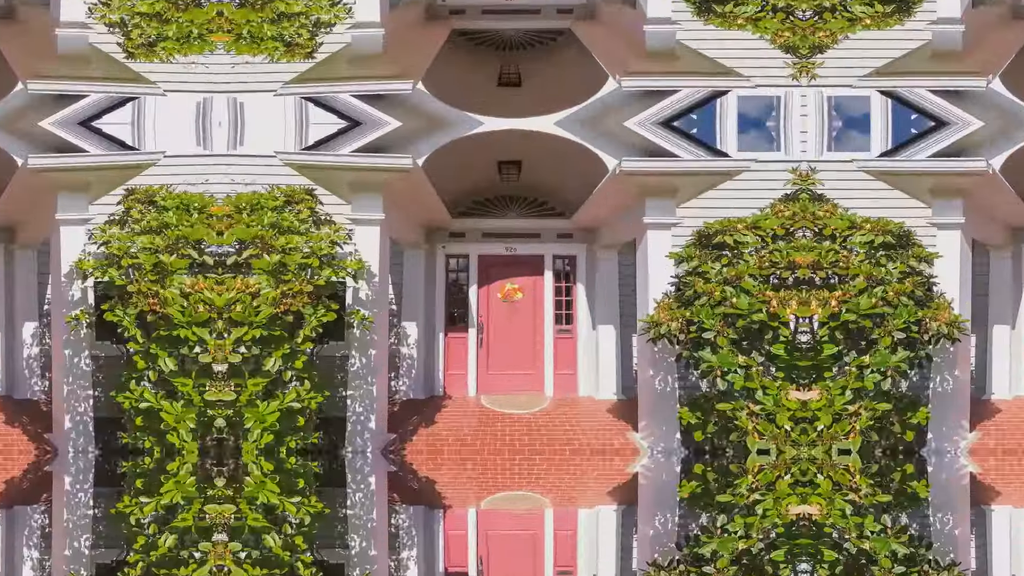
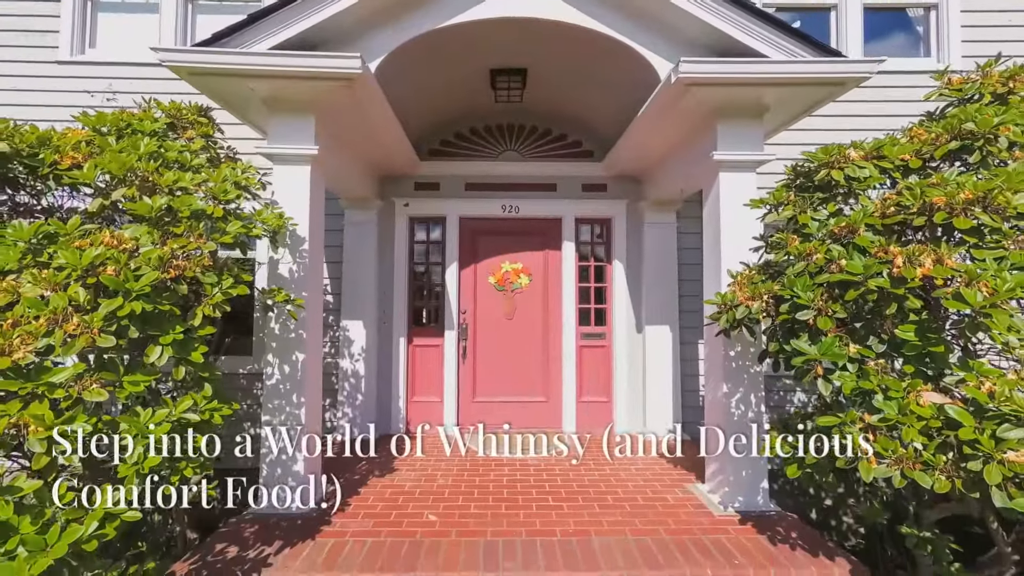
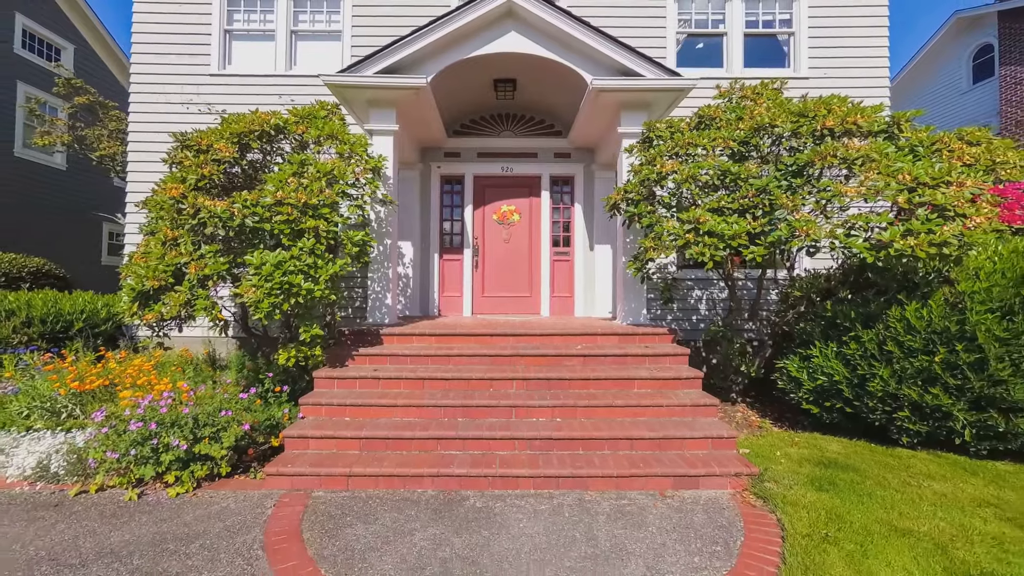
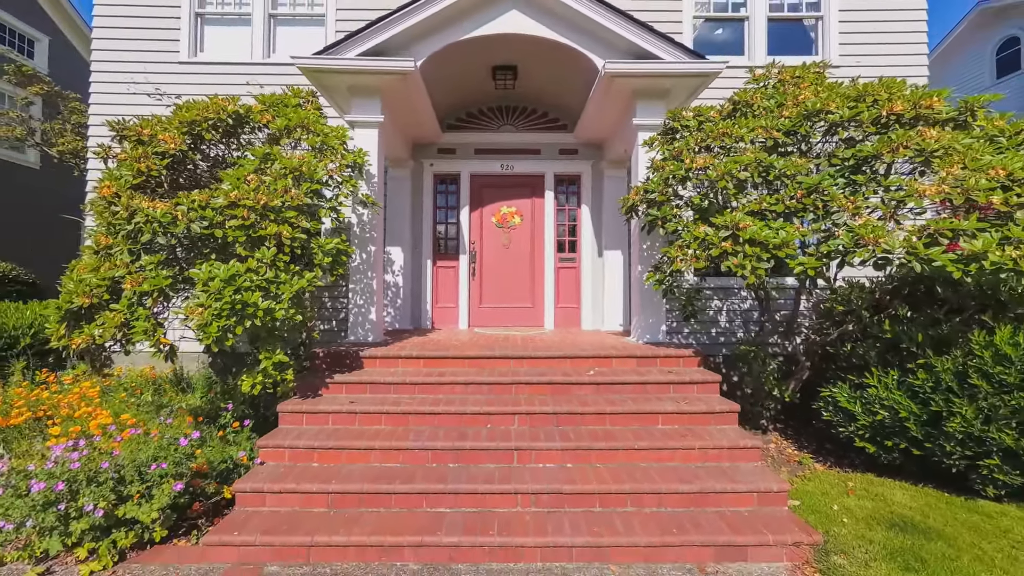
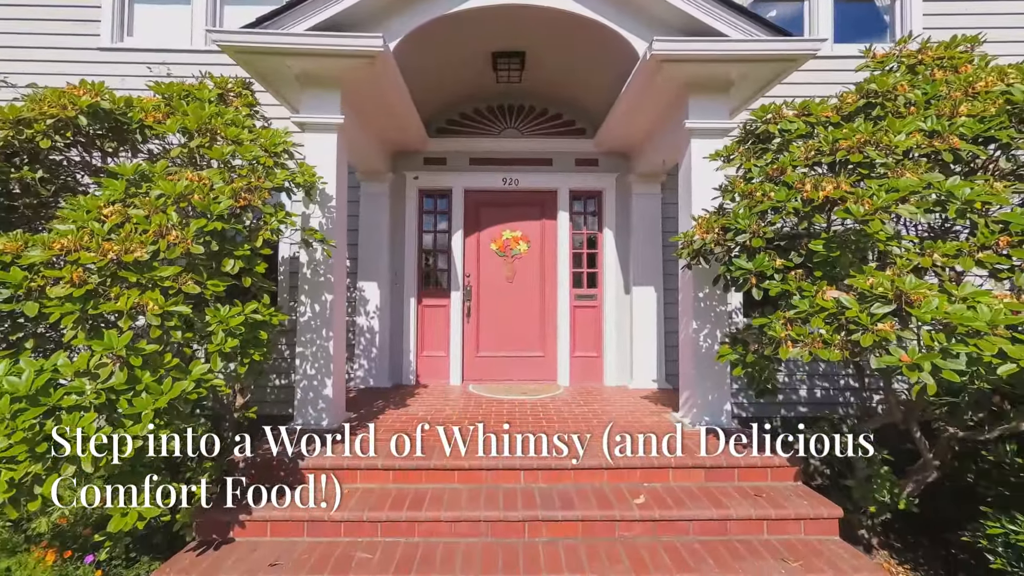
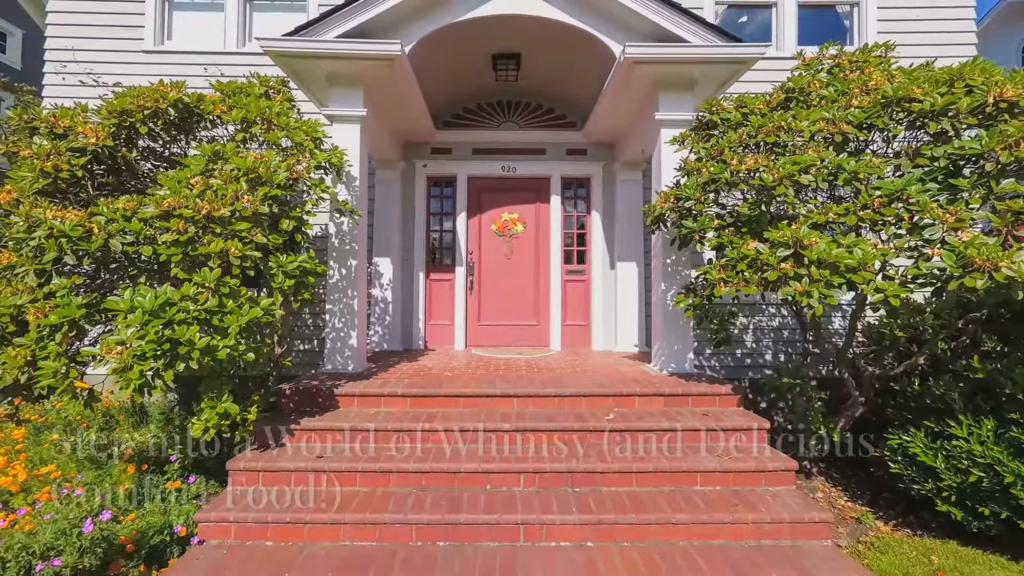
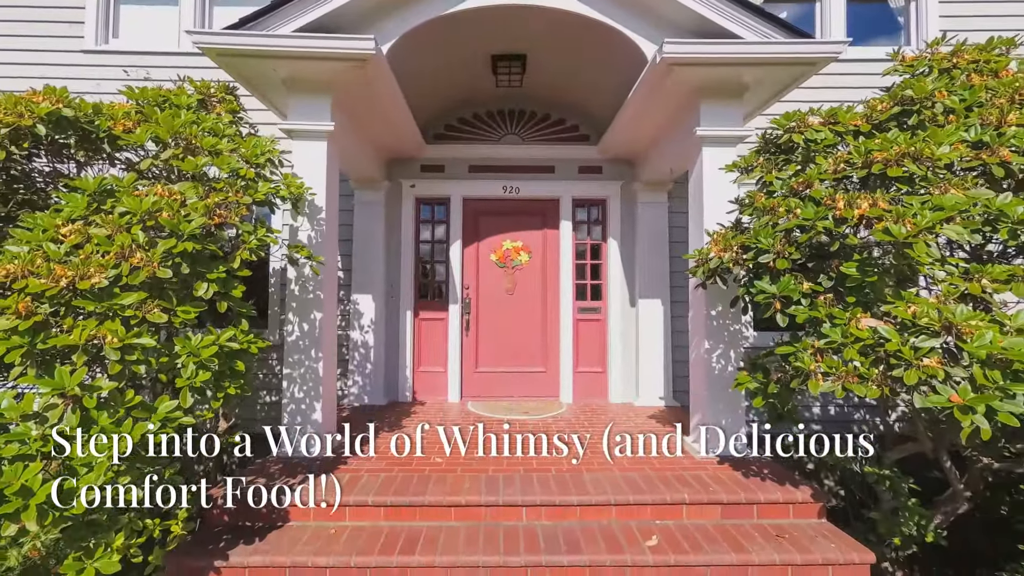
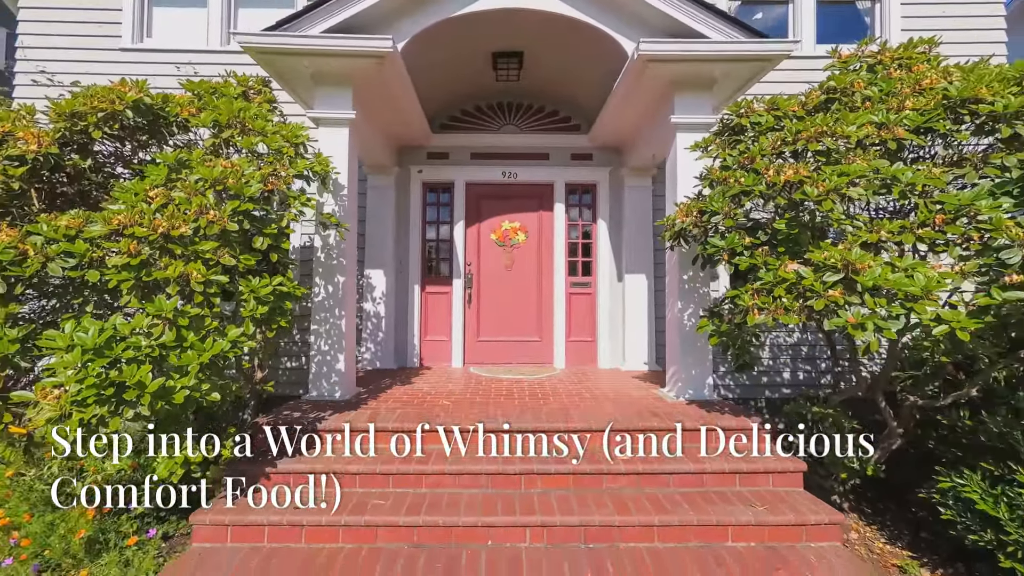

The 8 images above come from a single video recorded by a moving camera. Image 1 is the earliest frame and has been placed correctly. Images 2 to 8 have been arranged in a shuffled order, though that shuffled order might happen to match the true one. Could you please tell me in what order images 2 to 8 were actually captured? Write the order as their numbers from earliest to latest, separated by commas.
2, 7, 5, 8, 6, 4, 3
